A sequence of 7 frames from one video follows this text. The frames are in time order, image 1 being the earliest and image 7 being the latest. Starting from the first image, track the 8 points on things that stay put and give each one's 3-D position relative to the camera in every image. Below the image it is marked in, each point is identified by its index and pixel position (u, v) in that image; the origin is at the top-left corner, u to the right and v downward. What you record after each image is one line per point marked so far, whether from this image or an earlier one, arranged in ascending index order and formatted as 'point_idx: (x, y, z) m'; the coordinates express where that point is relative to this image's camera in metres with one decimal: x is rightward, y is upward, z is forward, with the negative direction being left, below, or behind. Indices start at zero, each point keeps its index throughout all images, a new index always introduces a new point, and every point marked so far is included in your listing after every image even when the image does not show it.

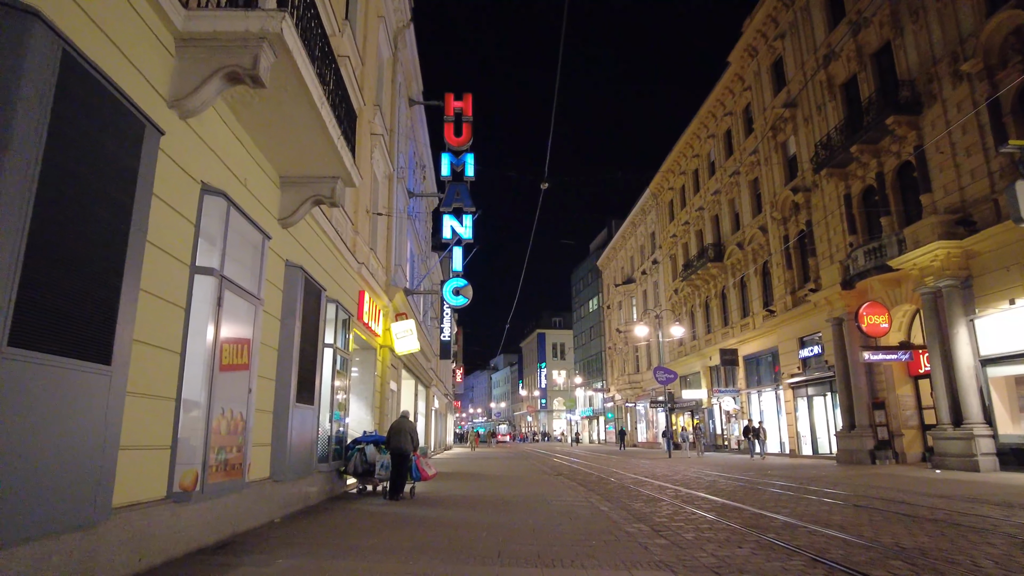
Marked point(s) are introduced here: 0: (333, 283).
0: (-3.3, +0.1, +11.3) m
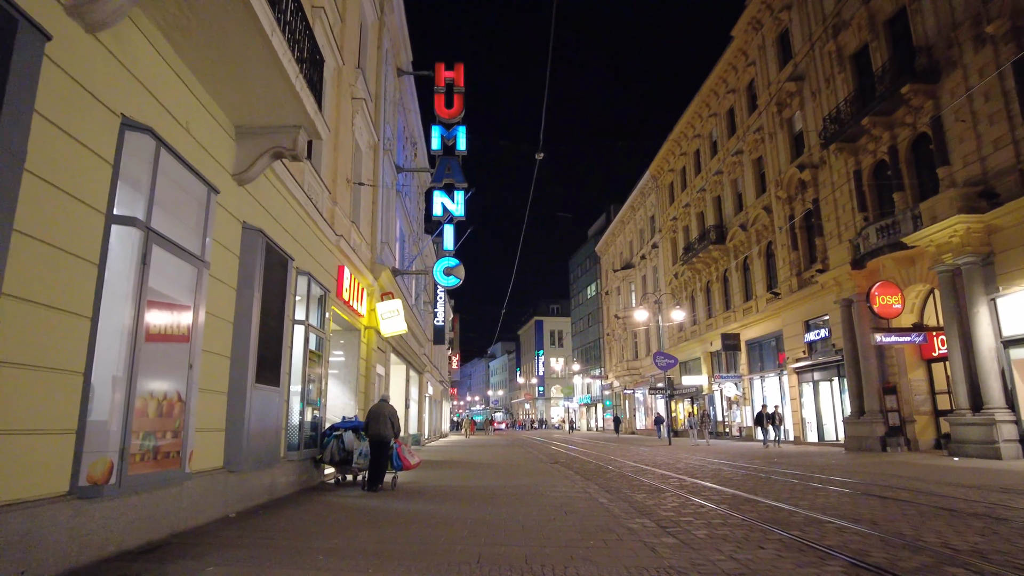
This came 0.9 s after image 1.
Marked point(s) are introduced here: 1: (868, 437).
0: (-3.4, +0.6, +10.3) m
1: (+11.0, -4.6, +19.6) m
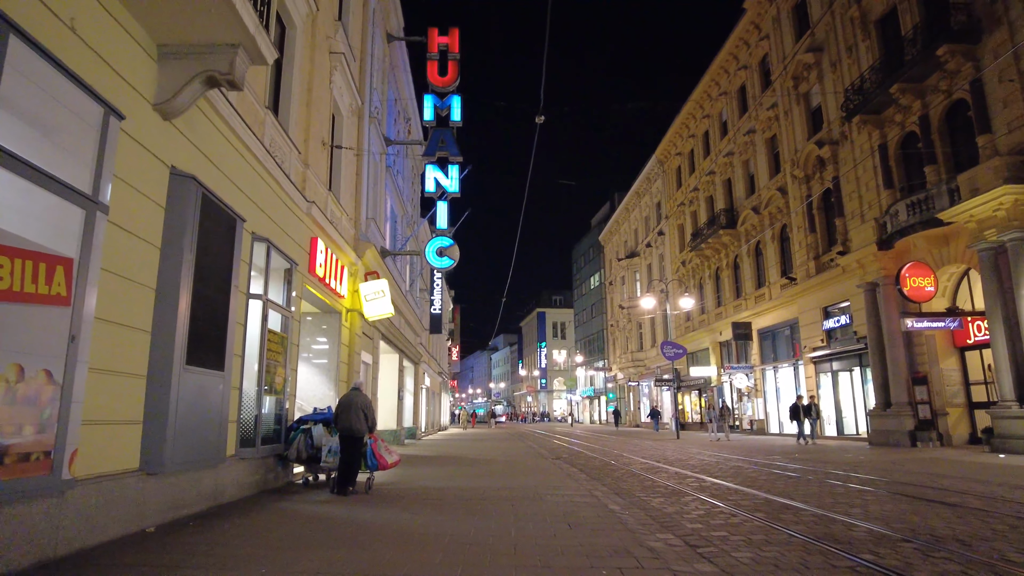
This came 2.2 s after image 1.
0: (-3.5, +1.0, +8.8) m
1: (+10.9, -4.1, +18.1) m
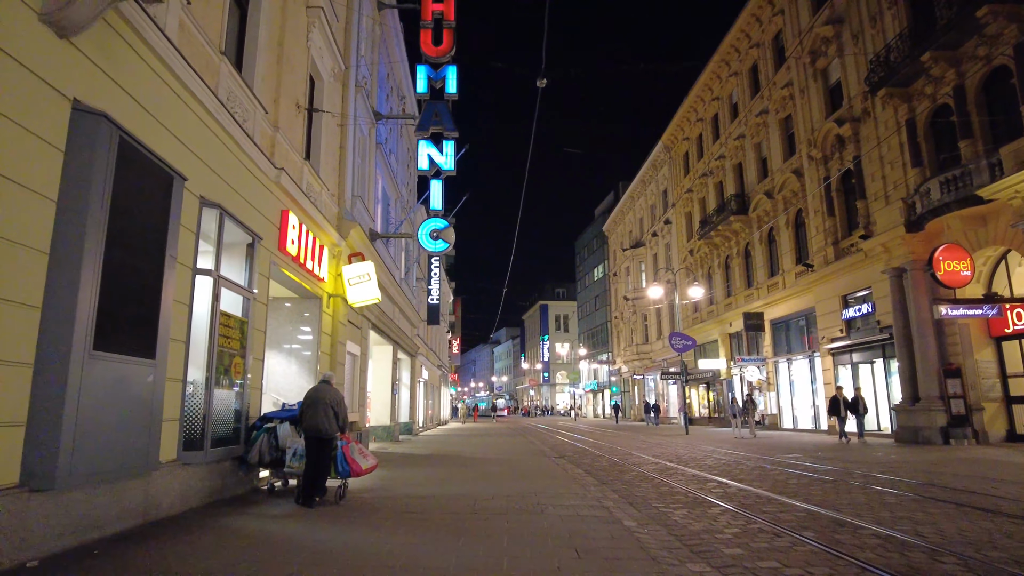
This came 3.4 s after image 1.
0: (-3.6, +1.3, +7.5) m
1: (+10.9, -3.7, +16.7) m
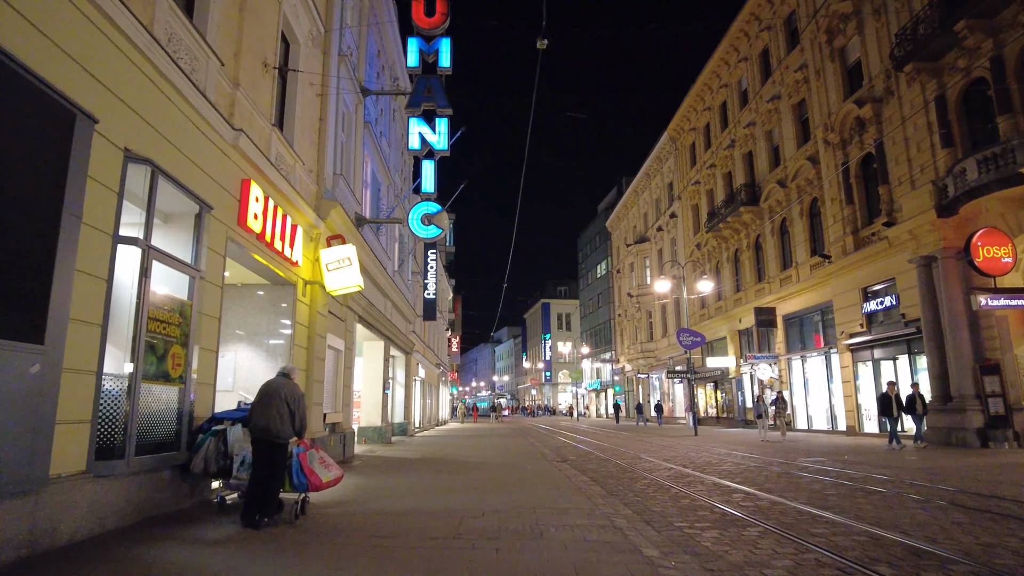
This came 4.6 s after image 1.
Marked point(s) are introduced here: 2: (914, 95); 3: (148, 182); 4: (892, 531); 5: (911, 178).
0: (-3.6, +1.6, +6.2) m
1: (+10.9, -3.4, +15.4) m
2: (+11.6, +5.5, +18.2) m
3: (-3.6, +1.0, +6.2) m
4: (+3.5, -2.3, +5.9) m
5: (+11.5, +3.2, +18.2) m
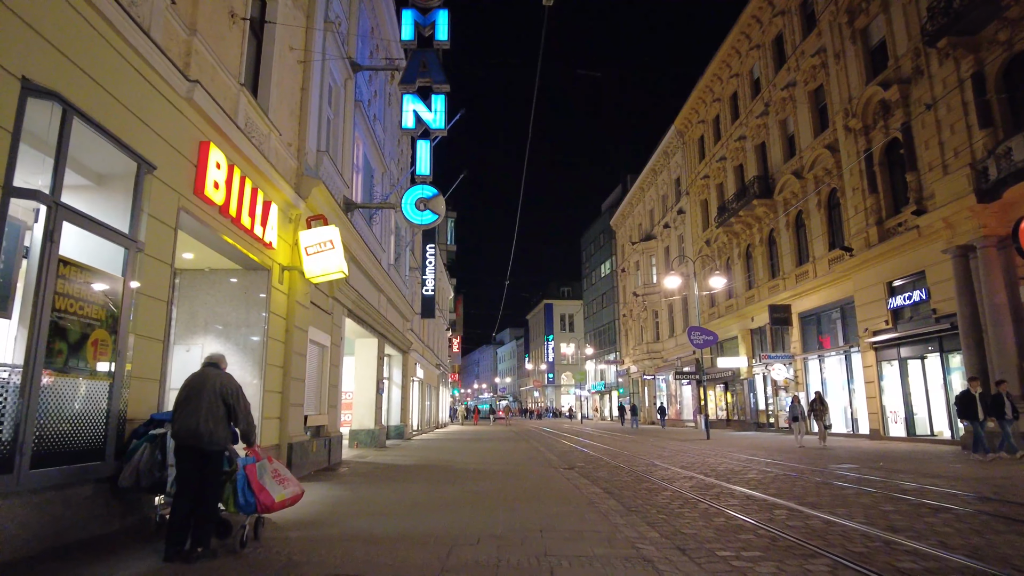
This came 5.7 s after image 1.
0: (-3.6, +1.8, +4.9) m
1: (+11.0, -3.2, +14.1) m
2: (+11.7, +5.7, +16.9) m
3: (-3.5, +1.3, +5.0) m
4: (+3.6, -2.0, +4.6) m
5: (+11.6, +3.4, +16.9) m
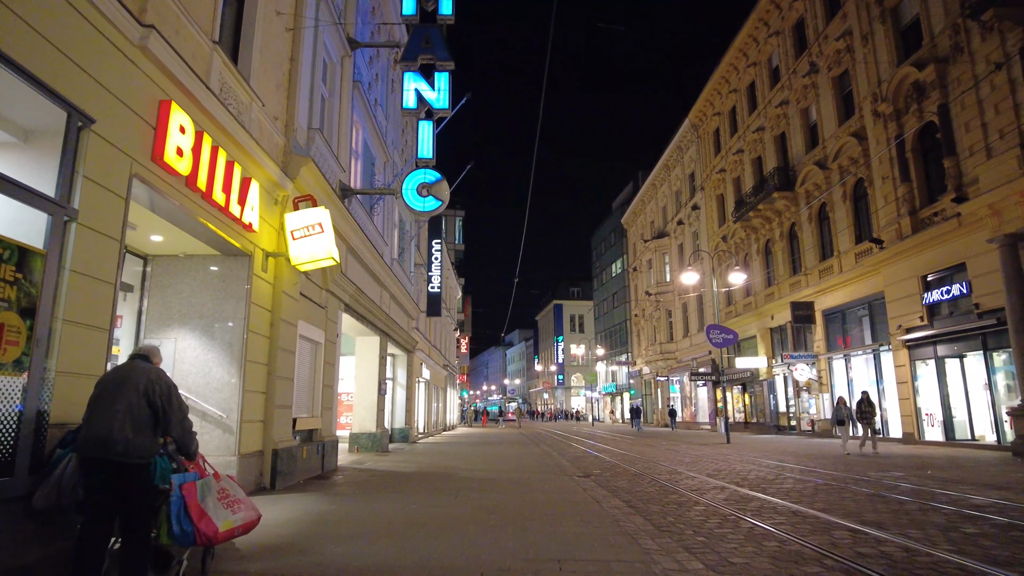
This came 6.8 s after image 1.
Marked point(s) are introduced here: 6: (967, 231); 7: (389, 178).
0: (-3.5, +2.0, +3.9) m
1: (+11.2, -3.0, +12.8) m
2: (+11.9, +5.9, +15.6) m
3: (-3.5, +1.5, +3.9) m
4: (+3.6, -1.8, +3.5) m
5: (+11.8, +3.5, +15.7) m
6: (+11.7, +1.5, +16.3) m
7: (-3.7, +3.3, +19.1) m
